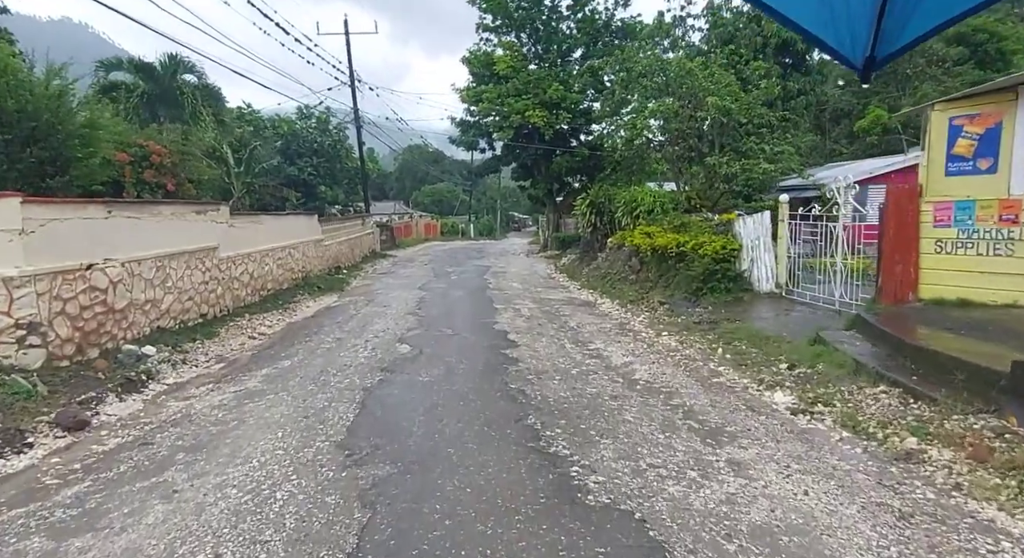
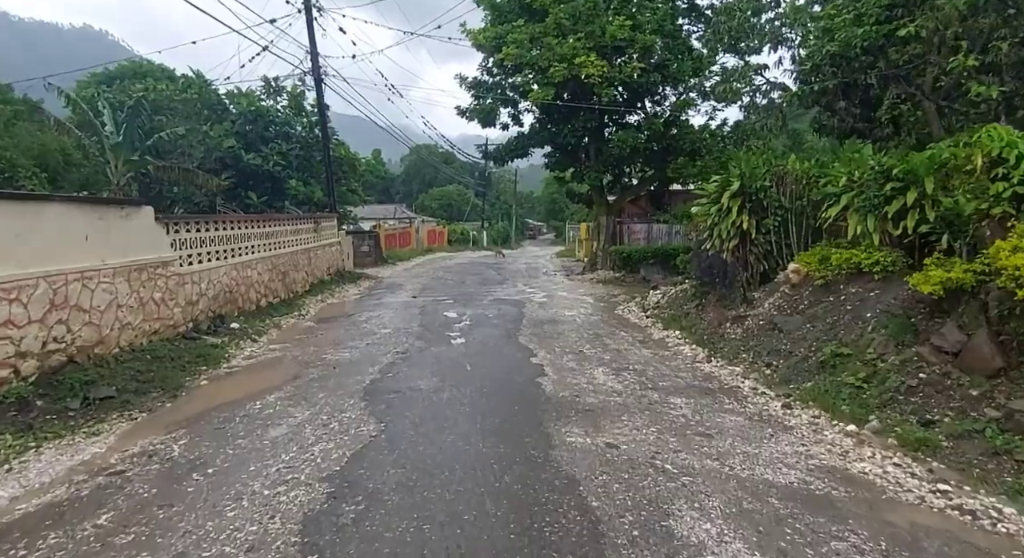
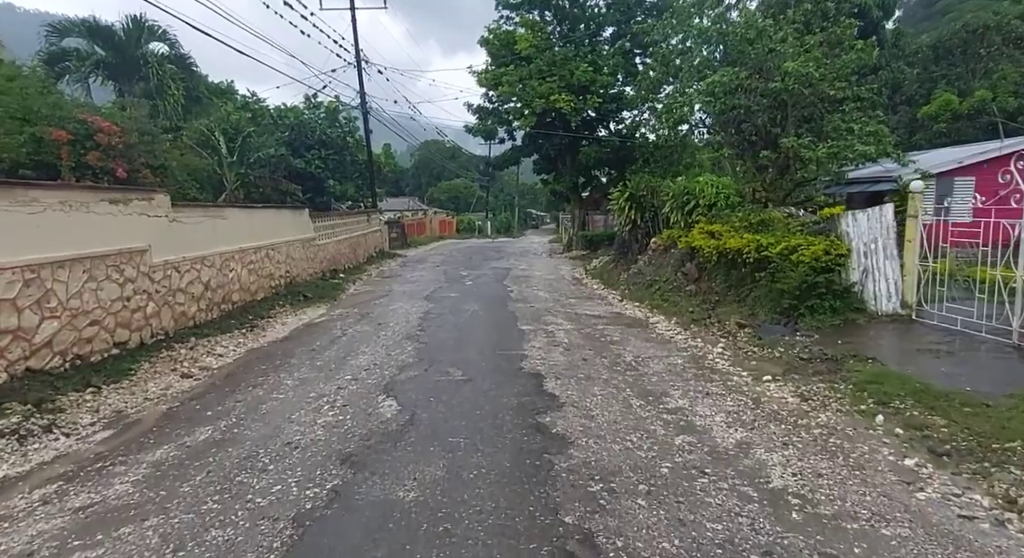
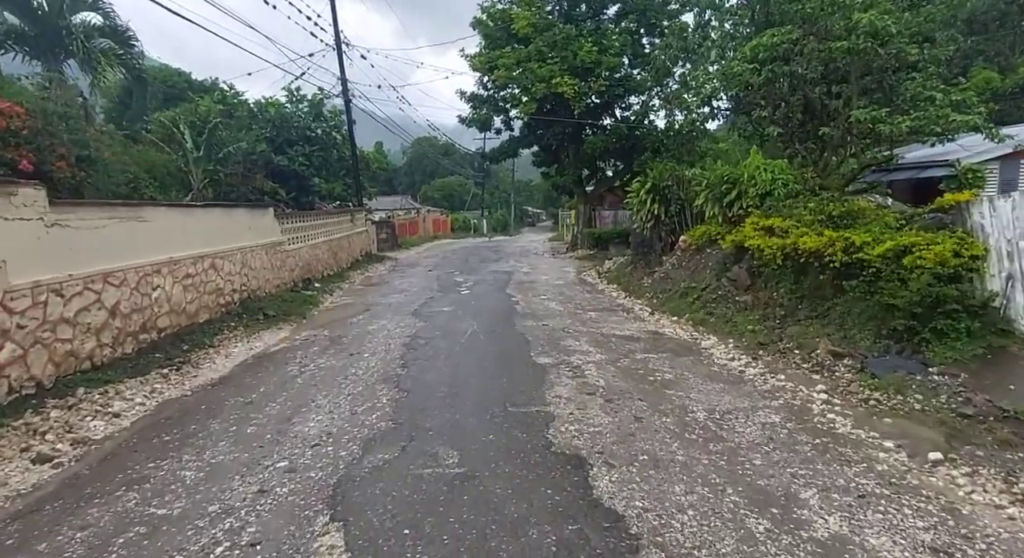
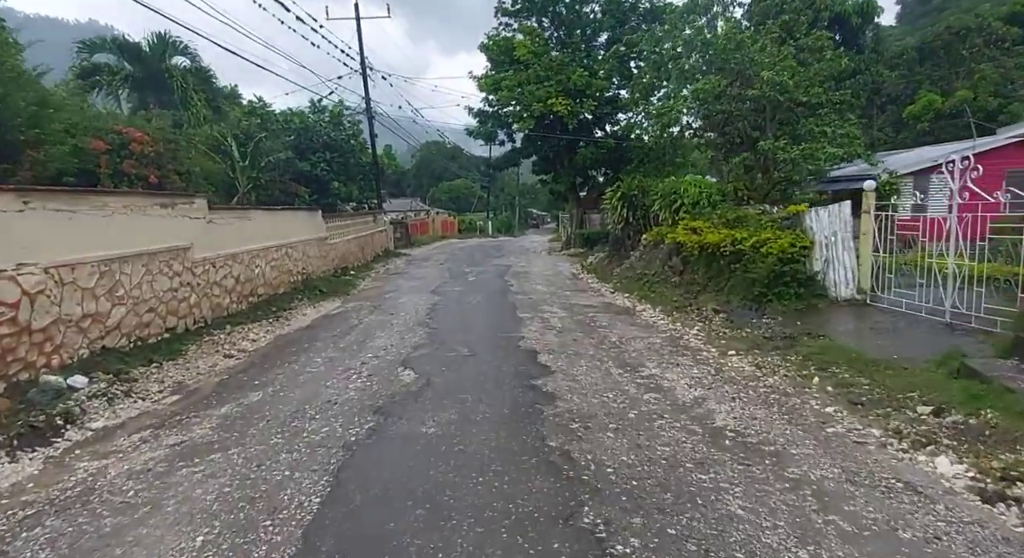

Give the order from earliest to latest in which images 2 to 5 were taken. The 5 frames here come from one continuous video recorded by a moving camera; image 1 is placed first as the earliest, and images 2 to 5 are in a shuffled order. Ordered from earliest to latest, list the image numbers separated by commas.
5, 3, 4, 2
